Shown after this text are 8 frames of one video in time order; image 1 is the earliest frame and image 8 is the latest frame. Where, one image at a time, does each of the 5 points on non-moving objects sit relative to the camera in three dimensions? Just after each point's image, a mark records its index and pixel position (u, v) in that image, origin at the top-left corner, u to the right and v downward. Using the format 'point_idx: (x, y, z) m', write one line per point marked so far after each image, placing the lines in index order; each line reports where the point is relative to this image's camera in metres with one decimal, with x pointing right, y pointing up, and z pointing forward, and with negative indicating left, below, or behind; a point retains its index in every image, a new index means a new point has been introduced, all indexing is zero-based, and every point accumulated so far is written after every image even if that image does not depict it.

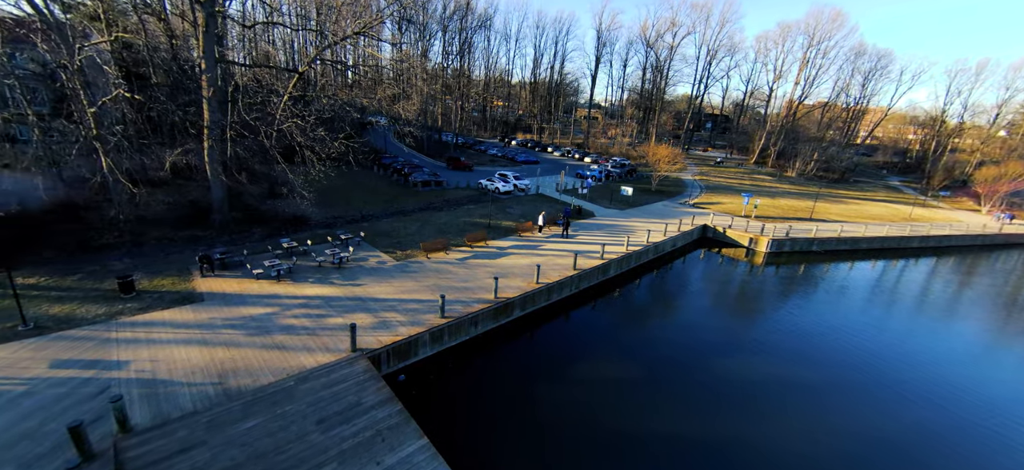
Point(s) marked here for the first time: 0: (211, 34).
0: (-11.5, +7.7, +15.1) m
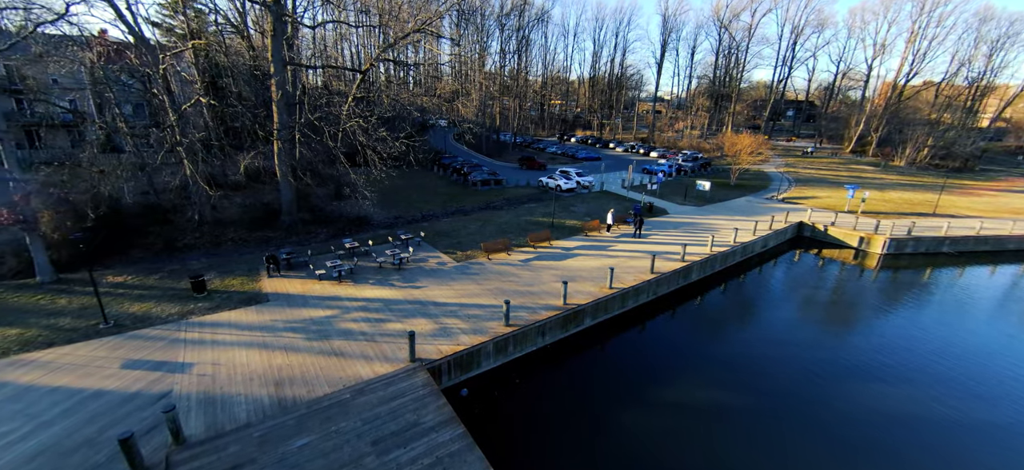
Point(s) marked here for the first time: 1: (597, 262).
0: (-9.0, +7.7, +15.3) m
1: (+3.0, -1.0, +14.0) m
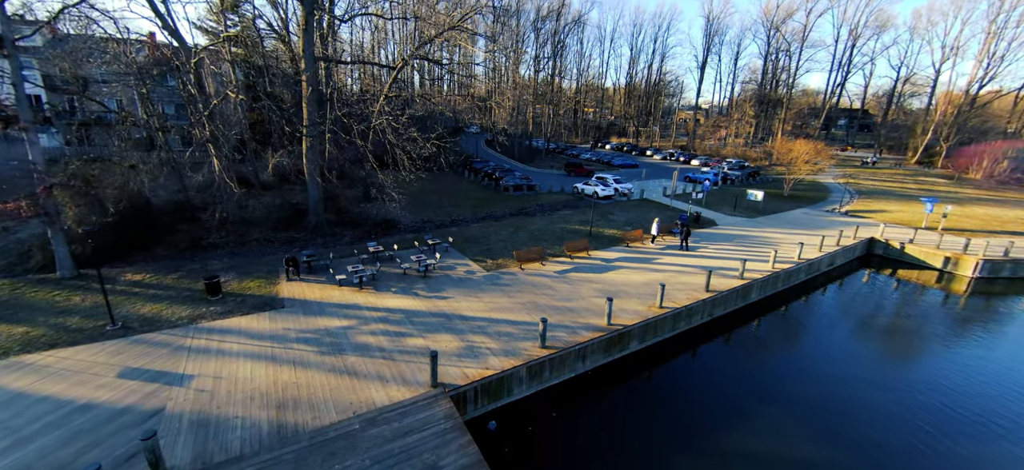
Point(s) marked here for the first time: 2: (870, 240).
0: (-7.6, +7.6, +14.8) m
1: (+4.2, -1.3, +12.5) m
2: (+17.9, -0.2, +19.6) m
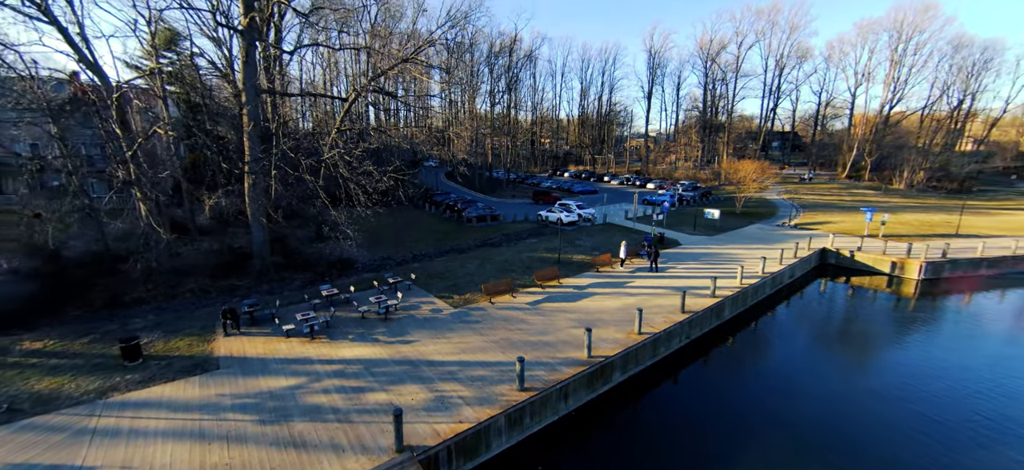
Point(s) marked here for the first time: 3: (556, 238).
0: (-9.2, +6.0, +13.9) m
1: (+3.2, -2.1, +12.0) m
2: (+16.2, -0.8, +20.5) m
3: (+2.2, -0.2, +19.7) m
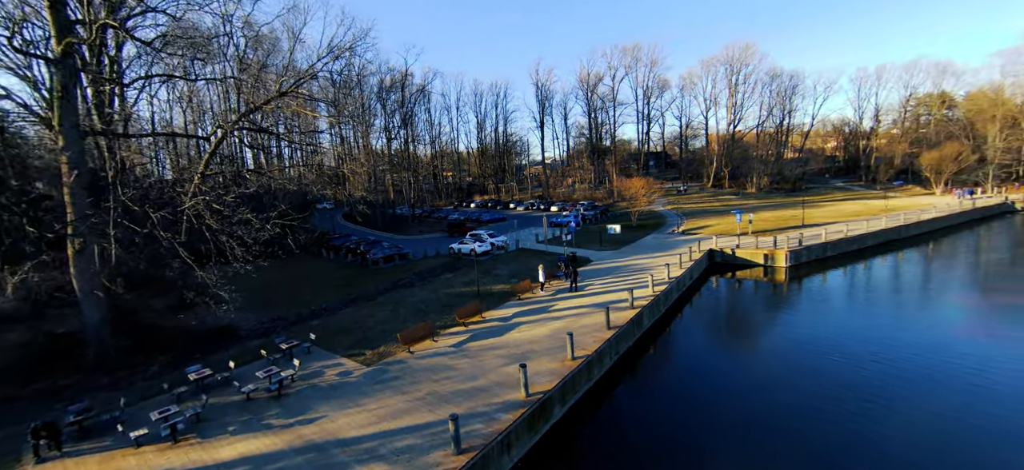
0: (-12.4, +3.7, +11.1) m
1: (+1.0, -2.8, +11.6) m
2: (+11.5, -0.9, +22.8) m
3: (-1.9, -1.7, +18.9) m
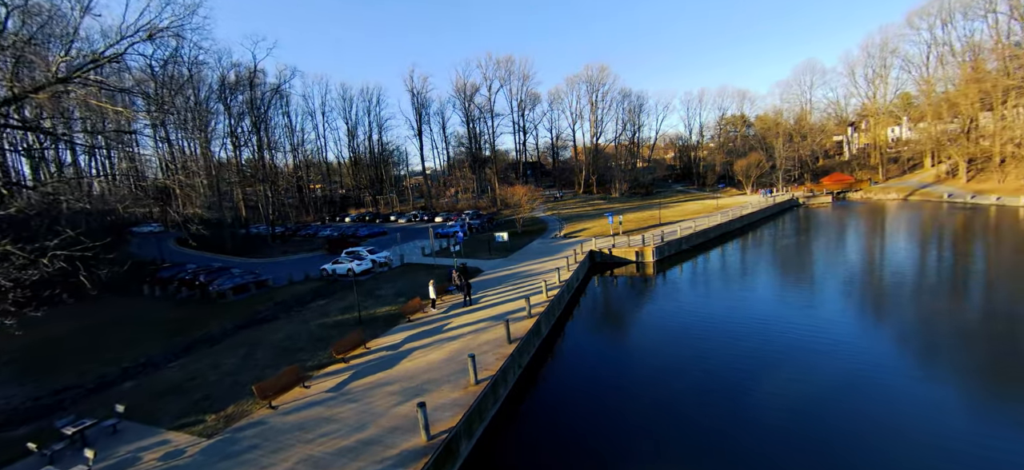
0: (-14.9, +2.6, +6.2) m
1: (-1.8, -3.1, +10.4) m
2: (+4.8, -1.0, +24.2) m
3: (-6.8, -2.4, +16.5) m
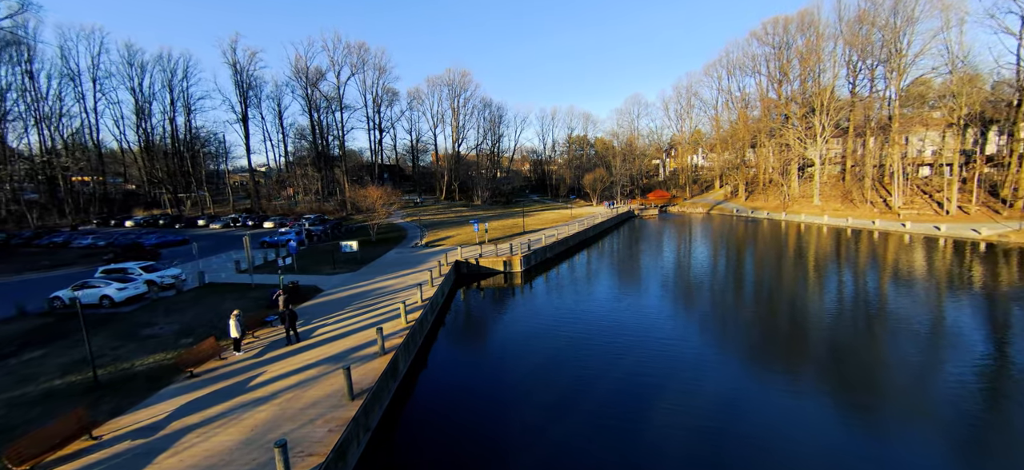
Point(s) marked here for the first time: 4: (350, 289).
0: (-15.5, +2.6, -1.6) m
1: (-4.6, -3.3, +6.7) m
2: (-3.2, -1.5, +22.1) m
3: (-11.4, -2.7, +10.8) m
4: (-6.2, -2.1, +15.0) m
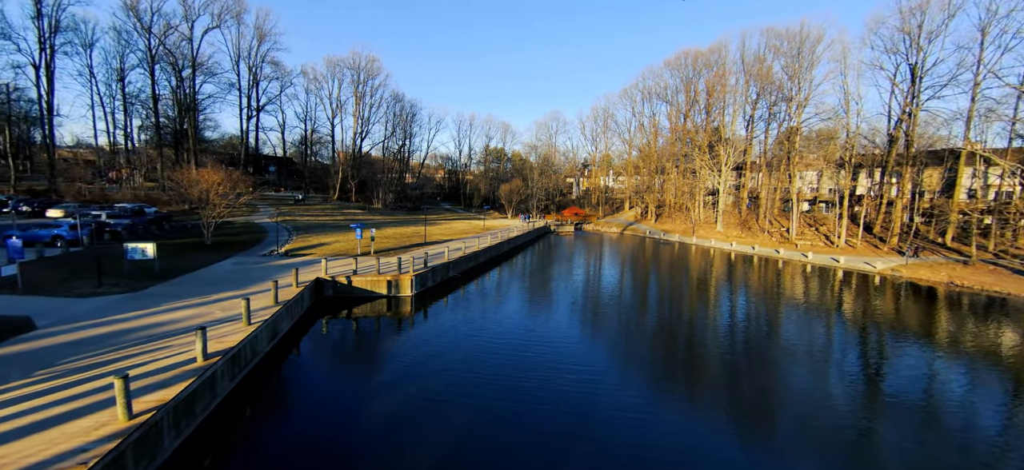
0: (-14.4, +3.6, -9.3) m
1: (-6.0, -3.1, +1.0) m
2: (-7.8, -1.8, +16.4) m
3: (-13.4, -2.3, +3.6) m
4: (-9.2, -2.1, +8.9) m
